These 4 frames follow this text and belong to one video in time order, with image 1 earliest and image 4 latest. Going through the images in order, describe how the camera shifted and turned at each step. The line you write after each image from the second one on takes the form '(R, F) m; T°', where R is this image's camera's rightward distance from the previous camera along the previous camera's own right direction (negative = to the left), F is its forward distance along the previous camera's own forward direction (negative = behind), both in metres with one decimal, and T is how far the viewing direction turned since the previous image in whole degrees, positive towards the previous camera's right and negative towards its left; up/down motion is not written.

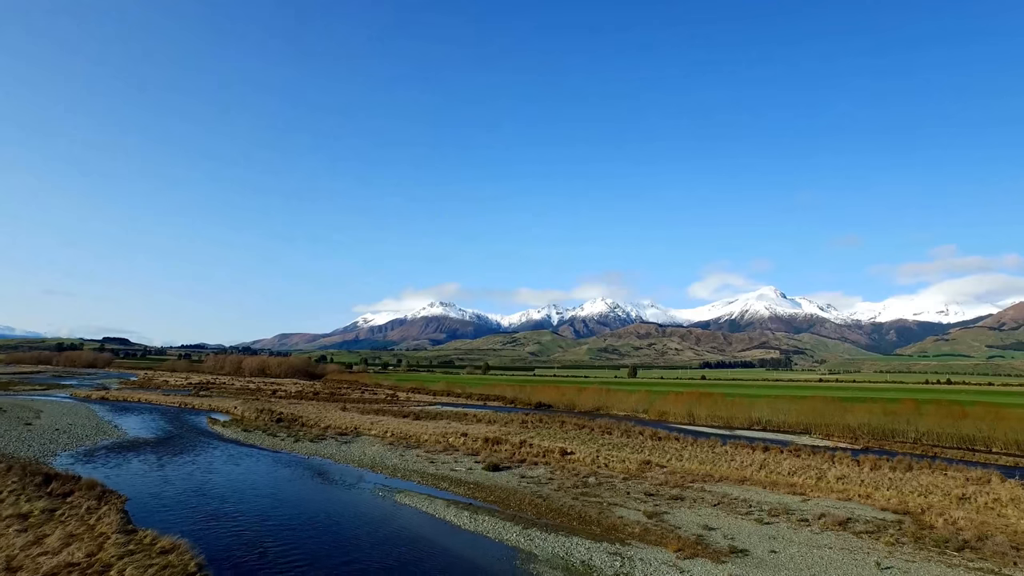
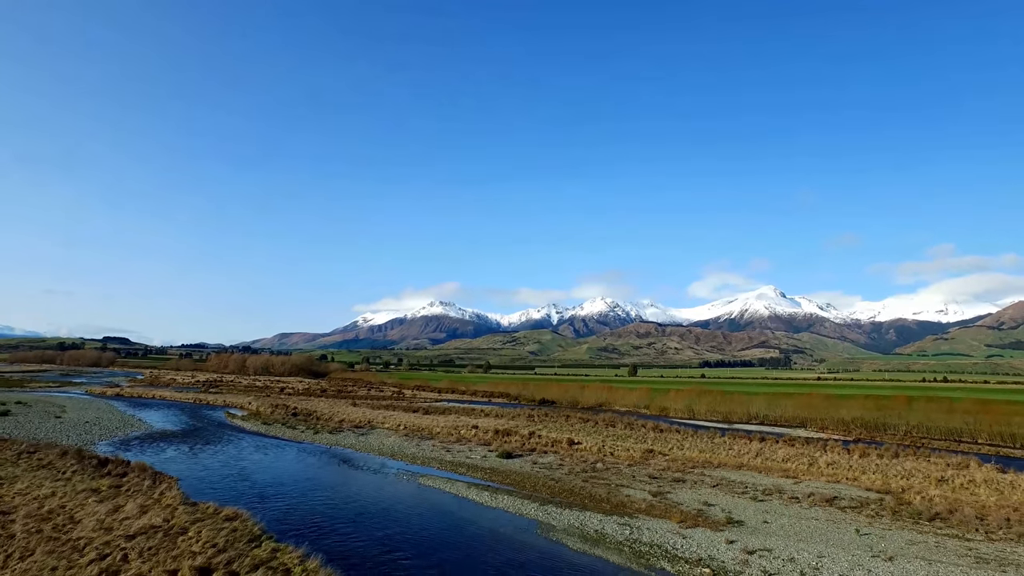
(-0.9, -2.6) m; 0°
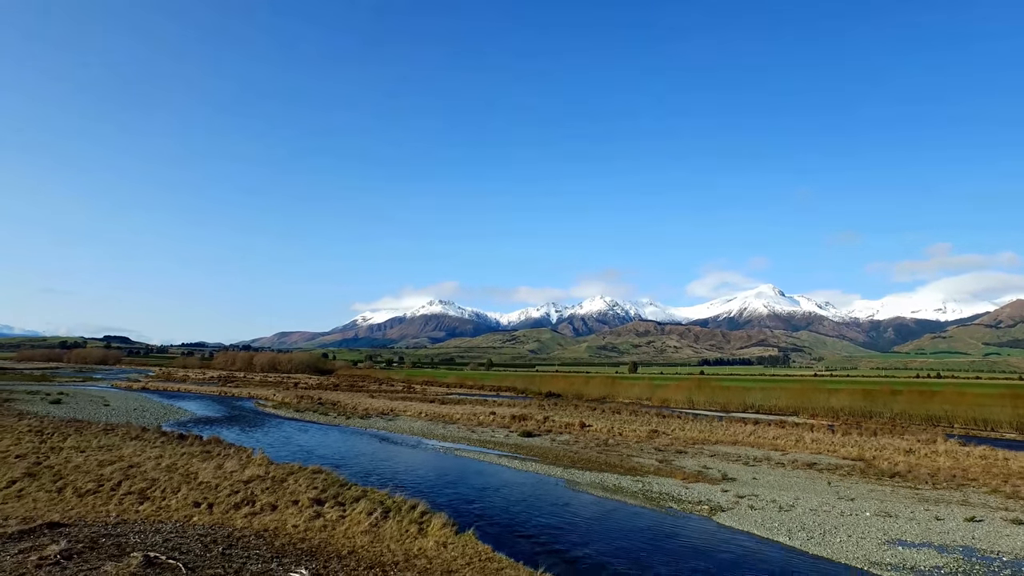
(-1.7, -4.8) m; 0°
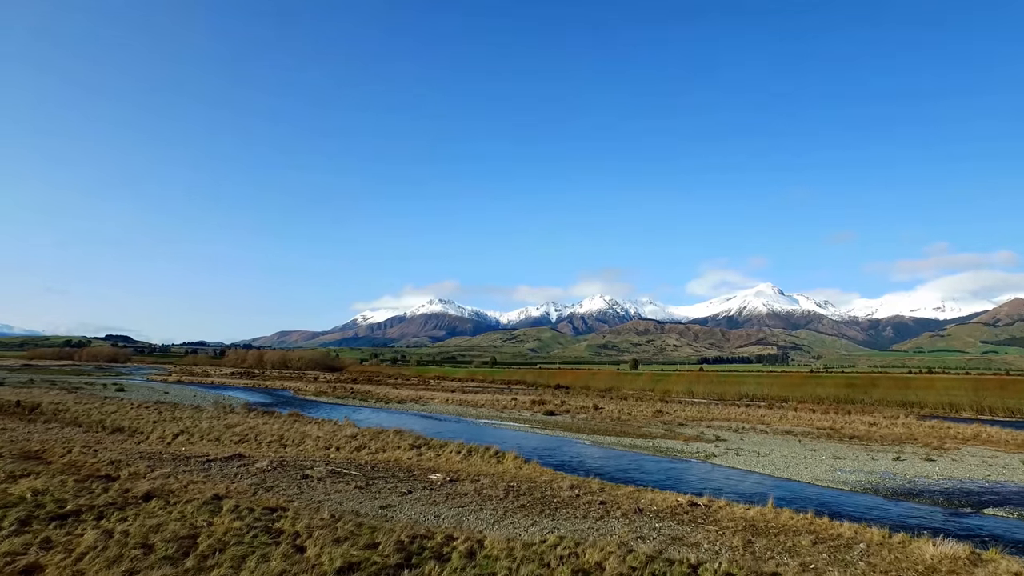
(-2.4, -7.2) m; 0°
